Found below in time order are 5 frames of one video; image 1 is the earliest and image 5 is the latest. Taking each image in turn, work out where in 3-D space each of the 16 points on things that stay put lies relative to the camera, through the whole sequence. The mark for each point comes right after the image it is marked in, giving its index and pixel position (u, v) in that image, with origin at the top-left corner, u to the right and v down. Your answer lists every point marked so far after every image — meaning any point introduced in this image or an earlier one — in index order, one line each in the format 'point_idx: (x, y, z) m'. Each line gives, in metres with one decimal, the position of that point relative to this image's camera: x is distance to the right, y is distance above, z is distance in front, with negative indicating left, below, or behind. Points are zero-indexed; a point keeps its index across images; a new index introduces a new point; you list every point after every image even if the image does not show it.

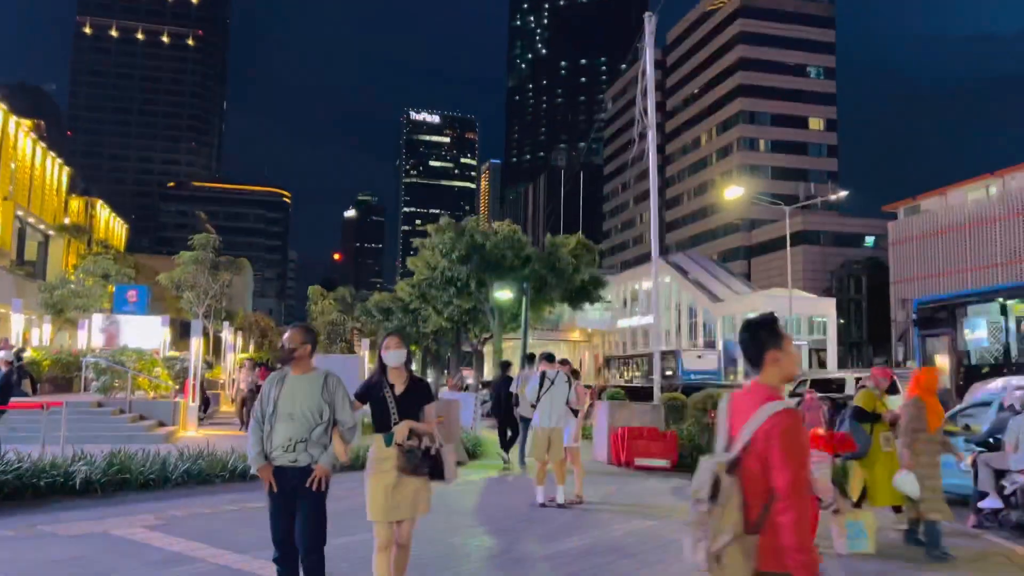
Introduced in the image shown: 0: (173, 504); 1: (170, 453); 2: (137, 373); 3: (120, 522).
0: (-3.9, -2.5, +9.5) m
1: (-5.2, -2.5, +12.5) m
2: (-8.9, -2.0, +19.6) m
3: (-3.9, -2.4, +8.2) m
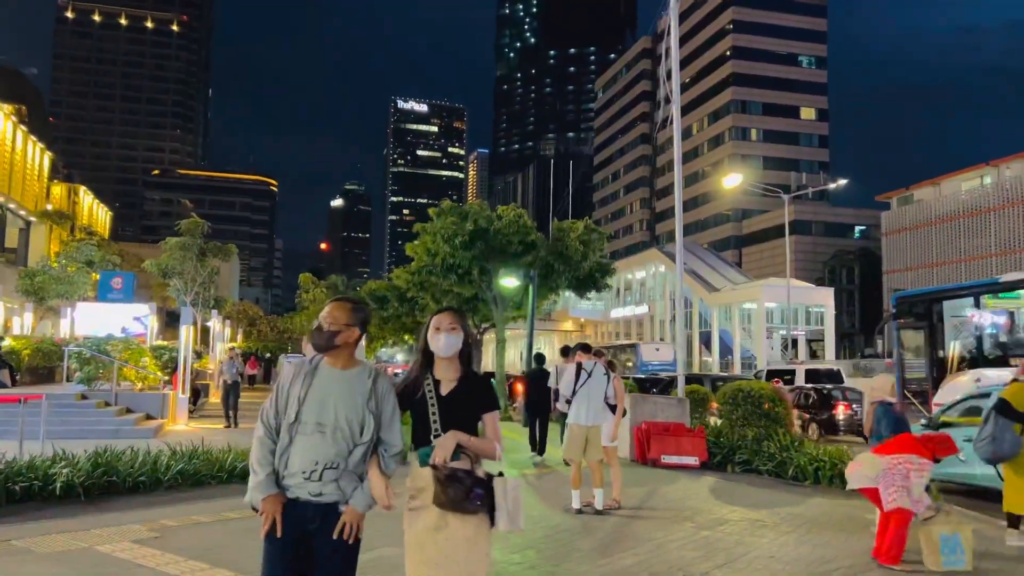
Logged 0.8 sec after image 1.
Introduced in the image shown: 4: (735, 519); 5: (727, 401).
0: (-3.6, -2.3, +8.5) m
1: (-4.9, -2.3, +11.5) m
2: (-8.8, -1.7, +18.5) m
3: (-3.5, -2.2, +7.2) m
4: (+2.4, -2.4, +8.8) m
5: (+3.6, -1.8, +13.6) m
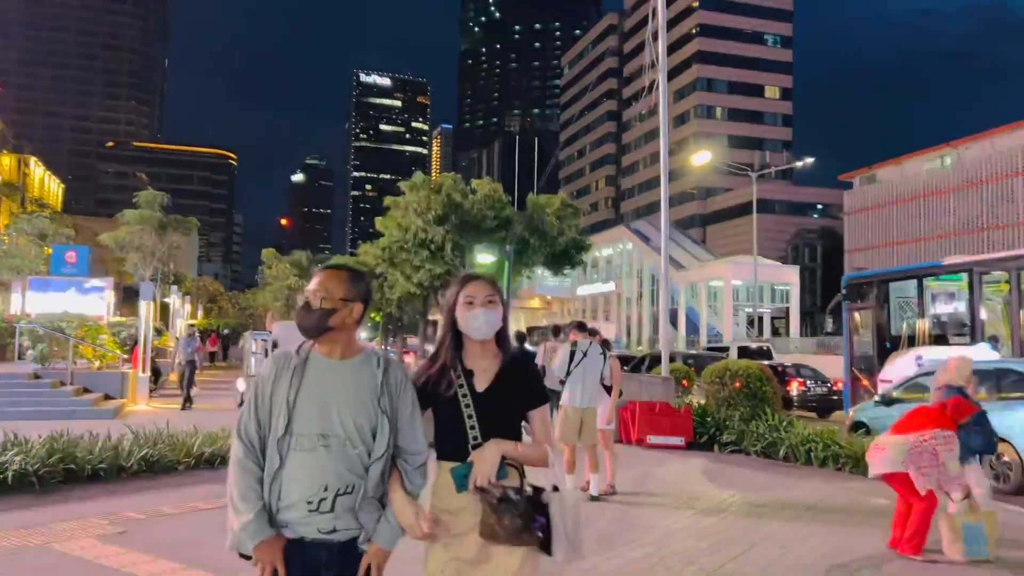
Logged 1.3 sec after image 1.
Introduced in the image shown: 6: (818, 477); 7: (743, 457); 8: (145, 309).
0: (-3.7, -2.0, +7.9) m
1: (-5.1, -1.9, +10.8) m
2: (-9.3, -1.1, +17.6) m
3: (-3.6, -1.9, +6.6) m
4: (+2.3, -2.2, +8.4) m
5: (+3.2, -1.5, +13.3) m
6: (+3.8, -2.4, +10.3) m
7: (+3.4, -2.5, +12.1) m
8: (-8.5, -0.5, +19.1) m
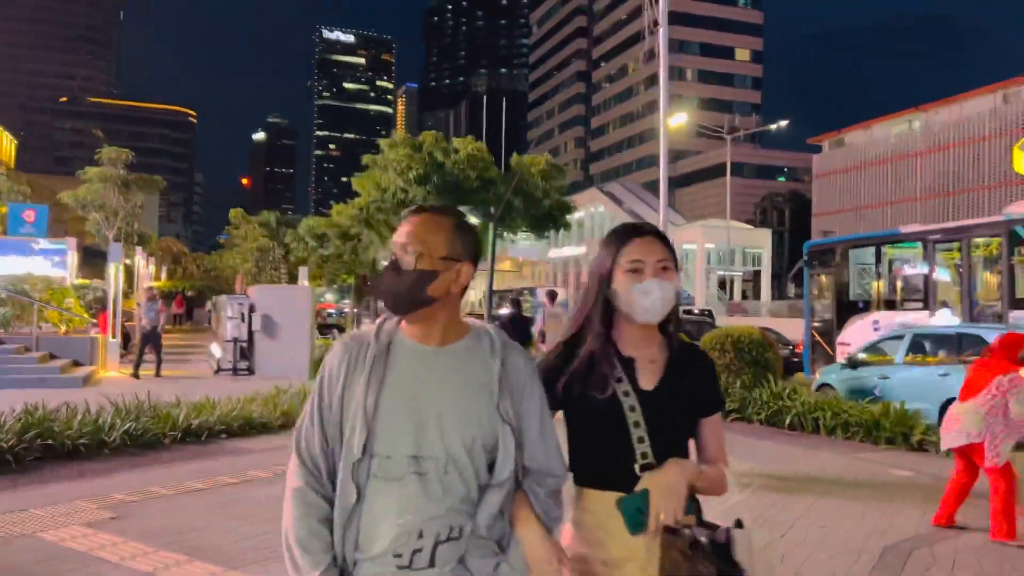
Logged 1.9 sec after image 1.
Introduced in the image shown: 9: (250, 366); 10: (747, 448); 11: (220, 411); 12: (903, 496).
0: (-3.5, -1.7, +7.3) m
1: (-5.1, -1.4, +10.1) m
2: (-9.5, -0.3, +16.7) m
3: (-3.3, -1.7, +6.0) m
4: (+2.4, -1.8, +8.1) m
5: (+3.2, -0.9, +12.9) m
6: (+3.8, -1.9, +10.1) m
7: (+3.4, -2.0, +11.8) m
8: (-8.8, +0.4, +18.2) m
9: (-5.6, -1.7, +17.7) m
10: (+2.8, -1.9, +9.7) m
11: (-3.6, -1.5, +10.1) m
12: (+3.4, -1.8, +7.2) m
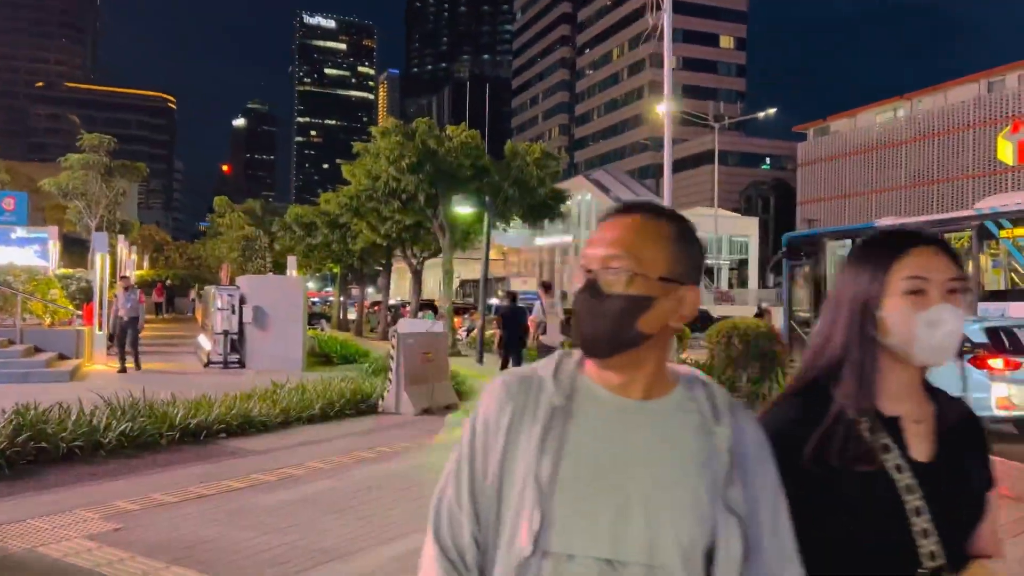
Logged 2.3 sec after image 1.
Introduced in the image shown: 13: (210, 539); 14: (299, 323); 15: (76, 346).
0: (-3.4, -1.7, +7.0) m
1: (-5.0, -1.4, +9.7) m
2: (-9.5, -0.2, +16.2) m
3: (-3.2, -1.7, +5.7) m
4: (+2.6, -1.8, +7.9) m
5: (+3.2, -0.8, +12.7) m
6: (+3.9, -1.9, +9.9) m
7: (+3.4, -1.9, +11.6) m
8: (-8.9, +0.6, +17.7) m
9: (-5.7, -1.5, +17.3) m
10: (+2.9, -1.8, +9.5) m
11: (-3.5, -1.4, +9.7) m
12: (+3.6, -1.8, +7.0) m
13: (-2.1, -1.7, +5.6) m
14: (-4.4, -0.7, +17.1) m
15: (-8.6, -1.2, +16.4) m
